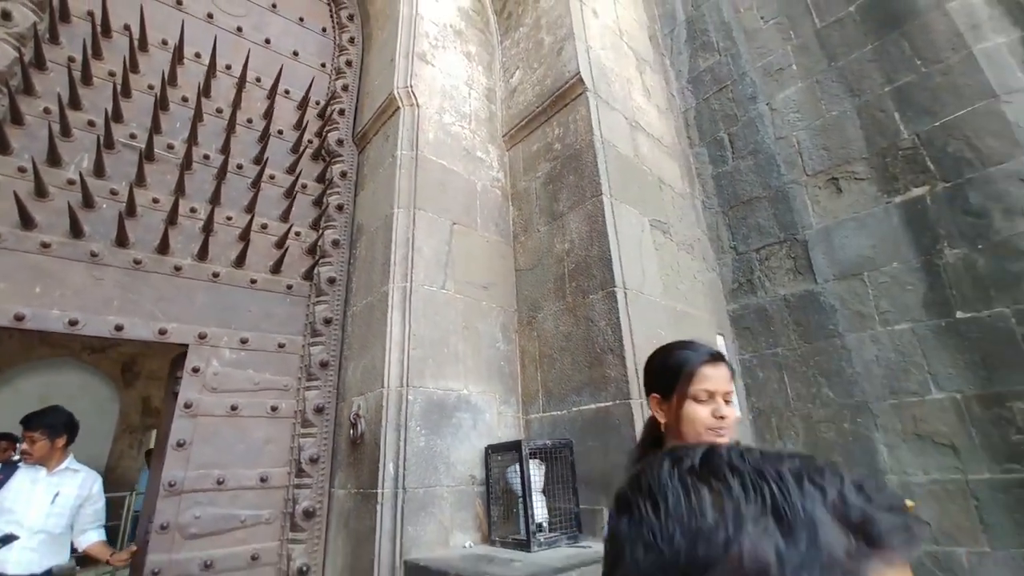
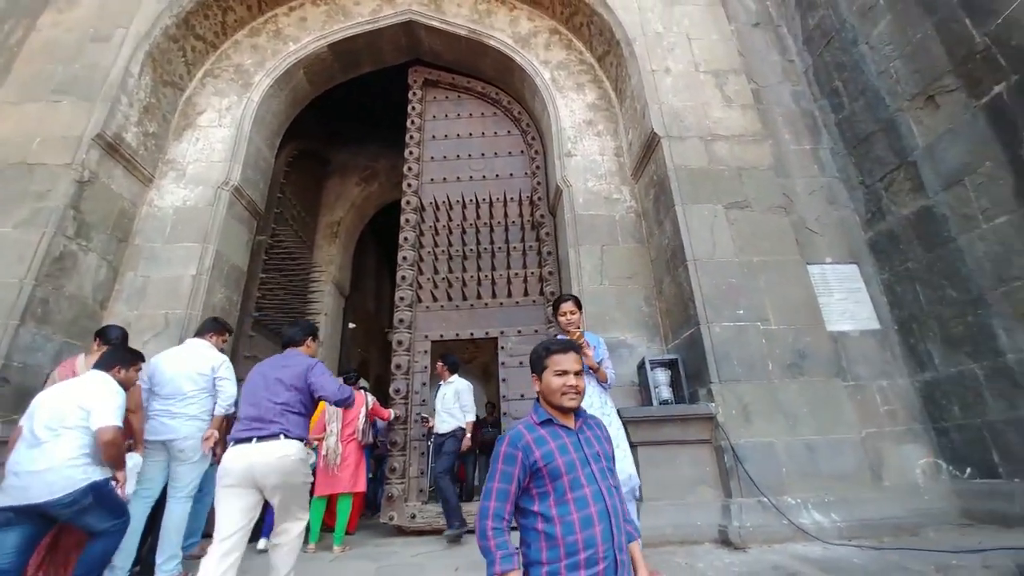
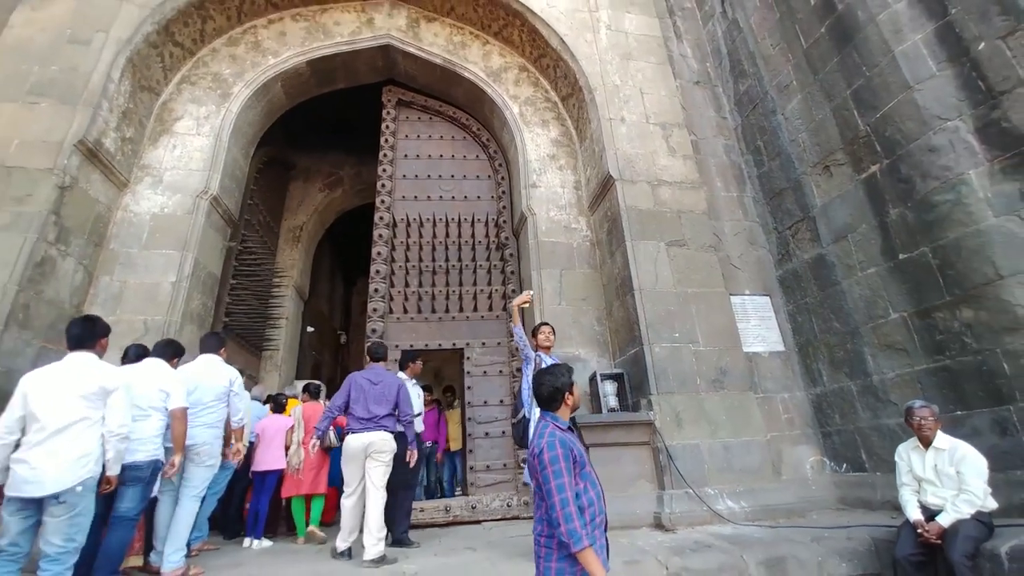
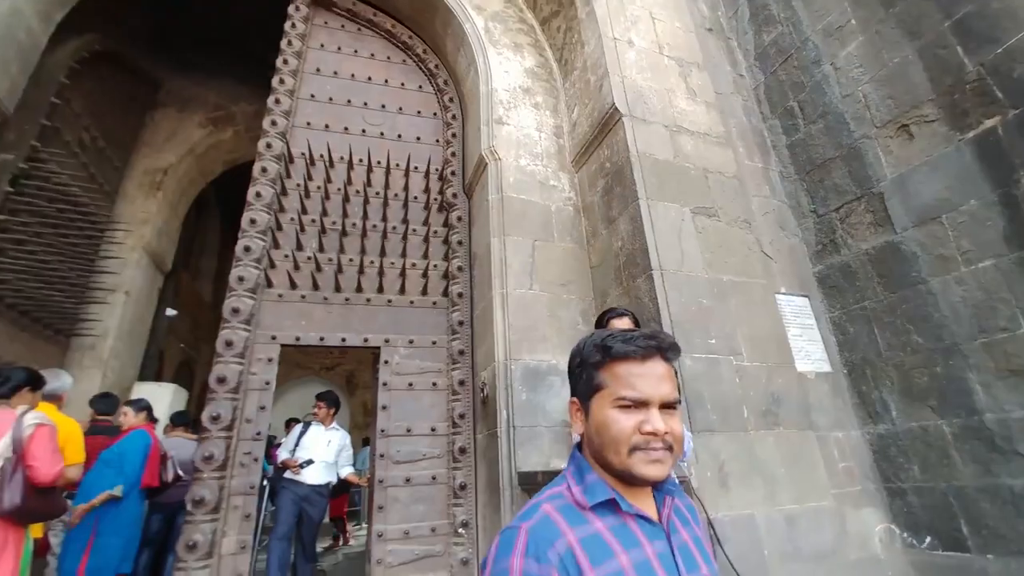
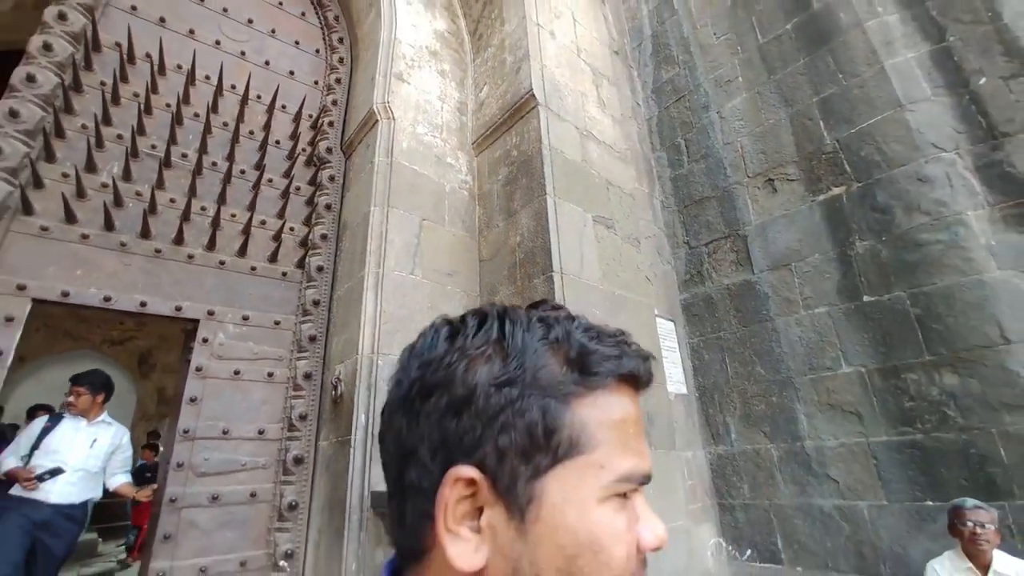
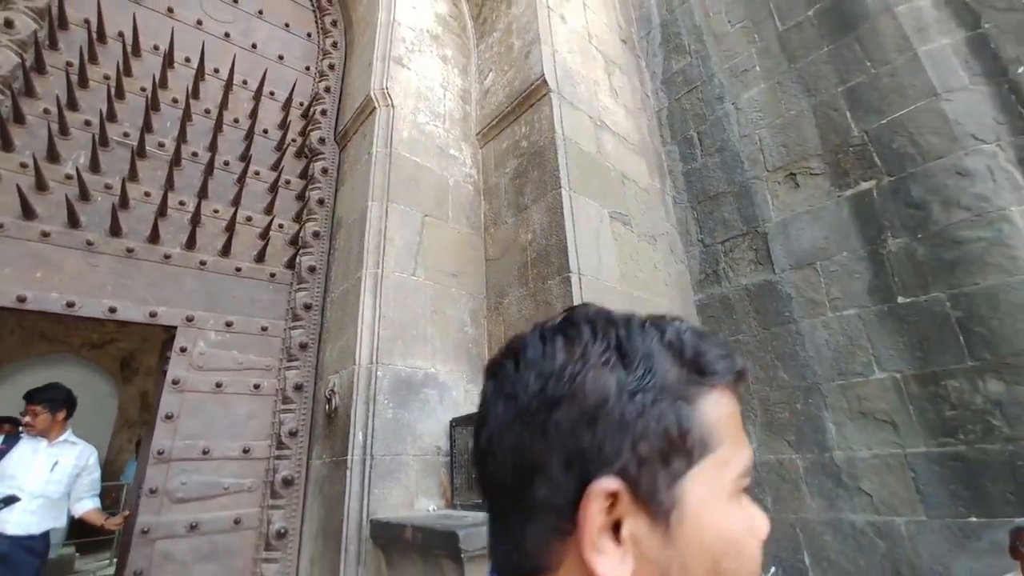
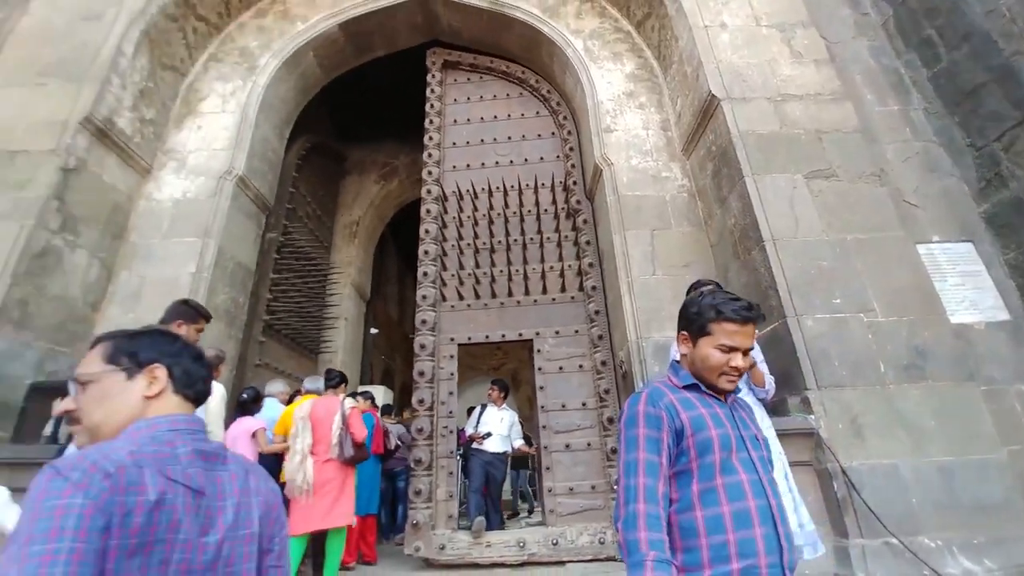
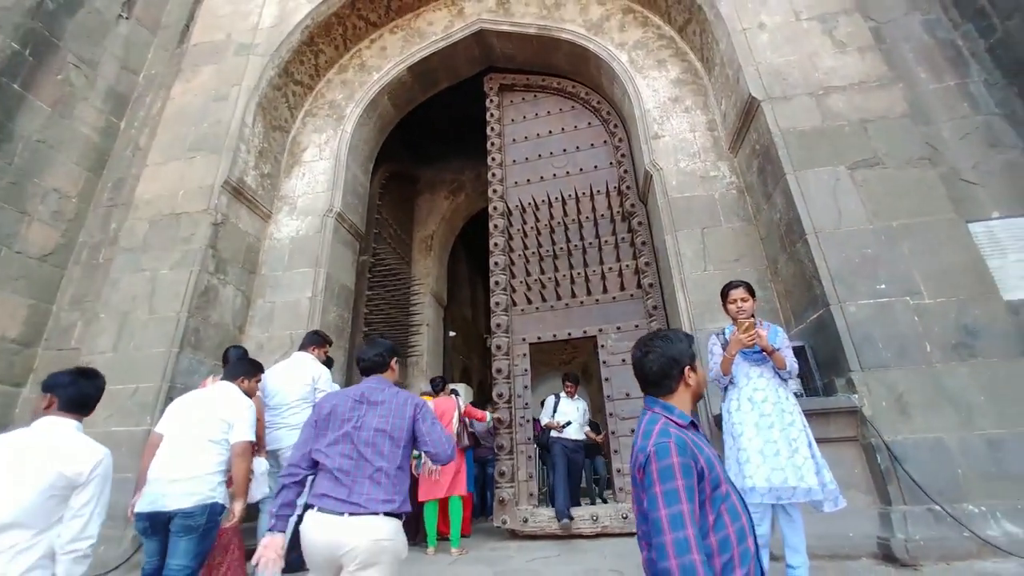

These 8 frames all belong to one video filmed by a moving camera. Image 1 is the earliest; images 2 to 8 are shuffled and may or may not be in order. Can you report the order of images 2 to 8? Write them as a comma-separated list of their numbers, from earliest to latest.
6, 5, 4, 7, 8, 2, 3
